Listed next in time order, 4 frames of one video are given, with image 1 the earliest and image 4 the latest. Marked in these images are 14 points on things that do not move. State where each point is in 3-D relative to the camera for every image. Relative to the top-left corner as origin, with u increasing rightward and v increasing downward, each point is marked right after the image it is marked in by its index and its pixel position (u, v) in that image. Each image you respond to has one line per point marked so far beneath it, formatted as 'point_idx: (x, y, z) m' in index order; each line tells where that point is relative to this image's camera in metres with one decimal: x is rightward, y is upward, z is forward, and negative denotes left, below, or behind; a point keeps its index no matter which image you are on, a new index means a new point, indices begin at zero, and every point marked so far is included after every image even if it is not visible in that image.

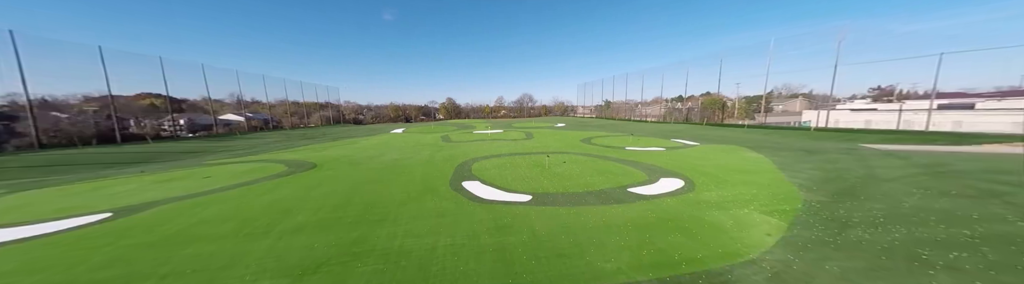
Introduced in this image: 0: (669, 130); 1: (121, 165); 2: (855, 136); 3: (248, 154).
0: (+10.9, +0.8, +16.5) m
1: (-16.3, -0.9, +9.7) m
2: (+16.3, +0.3, +11.3) m
3: (-13.2, -0.6, +12.0) m
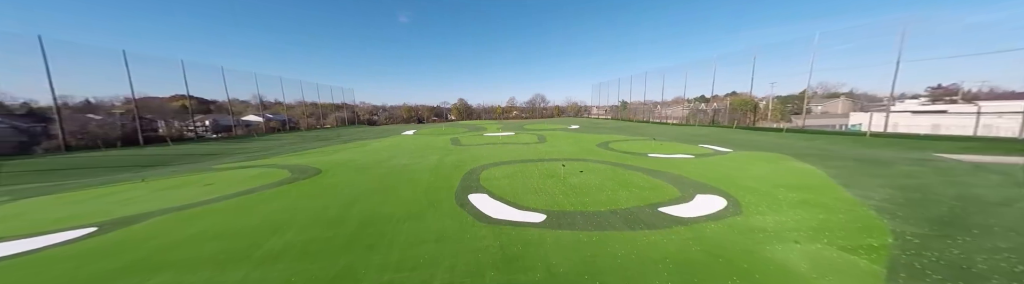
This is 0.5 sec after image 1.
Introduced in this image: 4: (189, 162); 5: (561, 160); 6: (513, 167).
0: (+11.7, +0.5, +15.3) m
1: (-15.8, -1.0, +9.8) m
2: (+16.8, 0.0, +9.7) m
3: (-12.6, -0.8, +12.0) m
4: (-15.0, -0.9, +10.9) m
5: (+2.0, -0.7, +9.6) m
6: (0.0, -0.9, +8.8) m
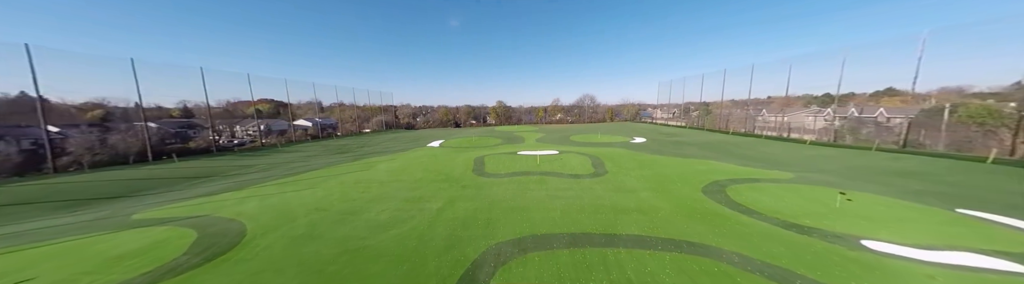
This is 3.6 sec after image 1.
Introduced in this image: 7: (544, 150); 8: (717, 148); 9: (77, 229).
0: (+13.4, -1.0, +8.5) m
1: (-14.6, -2.0, +8.1) m
2: (+17.5, -1.7, +2.1) m
3: (-11.1, -1.8, +9.6) m
4: (-13.5, -1.9, +9.0) m
5: (+2.9, -2.1, +4.6) m
6: (+0.8, -2.2, +4.2) m
7: (+2.1, -0.6, +15.4) m
8: (+12.1, -0.3, +14.1) m
9: (-10.9, -2.2, +6.0) m
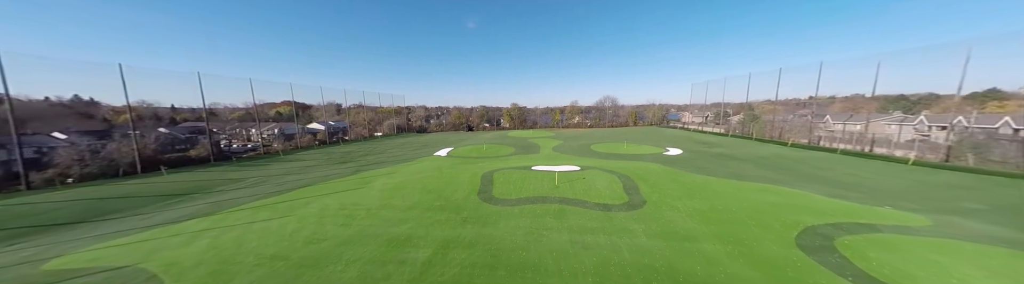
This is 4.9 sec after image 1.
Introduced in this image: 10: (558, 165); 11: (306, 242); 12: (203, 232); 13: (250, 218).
0: (+13.8, -1.8, +5.7) m
1: (-14.2, -2.6, +7.1) m
2: (+17.4, -2.5, -0.9) m
3: (-10.7, -2.4, +8.3) m
4: (-13.1, -2.5, +7.9) m
5: (+3.0, -2.8, +2.5) m
6: (+0.9, -2.9, +2.2) m
7: (+2.9, -1.3, +13.3) m
8: (+12.8, -1.1, +11.4) m
9: (-10.7, -2.7, +4.7) m
10: (+2.5, -1.3, +13.3) m
11: (-5.2, -2.6, +6.1) m
12: (-8.6, -2.5, +6.7) m
13: (-8.2, -2.4, +7.6) m
